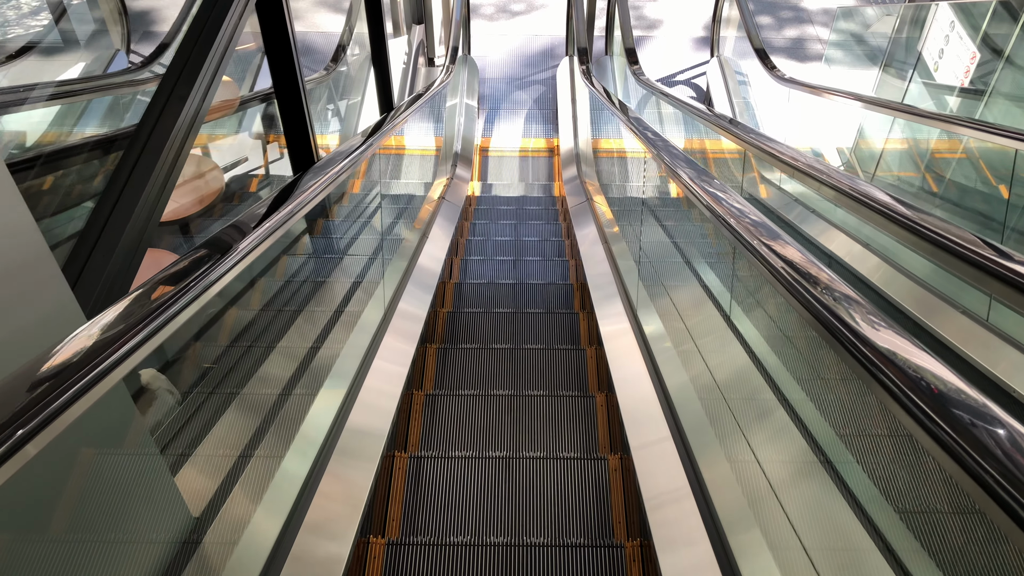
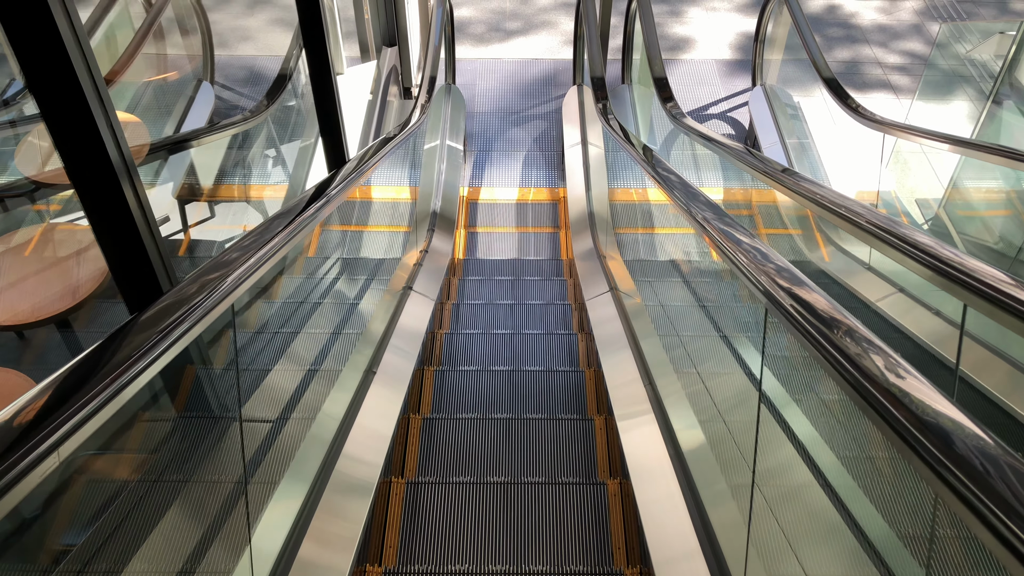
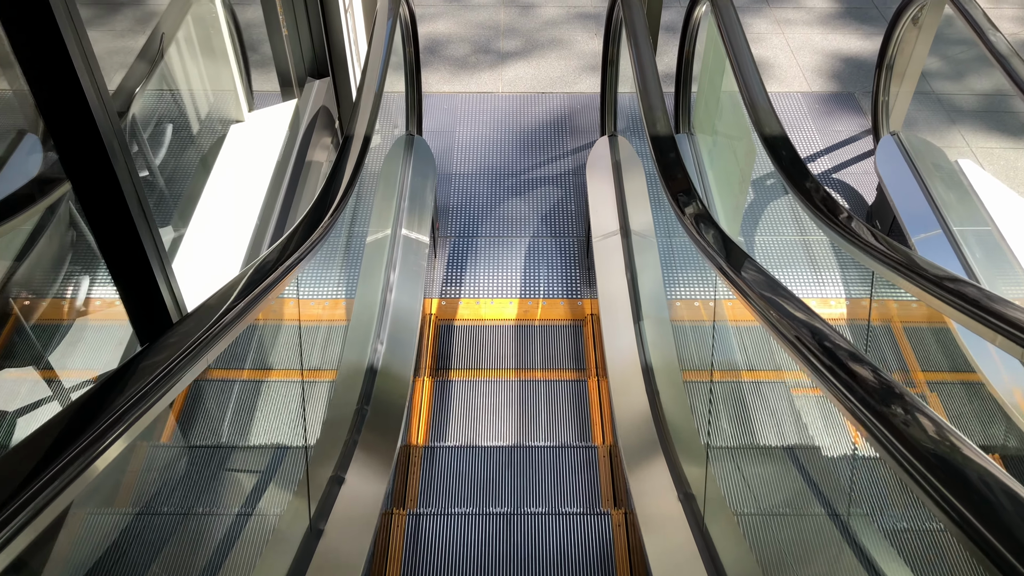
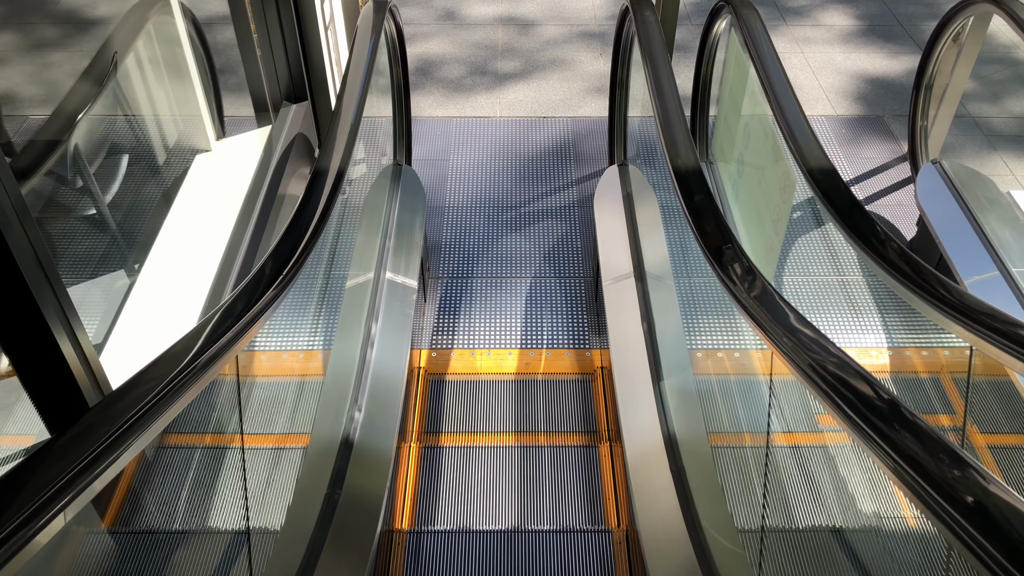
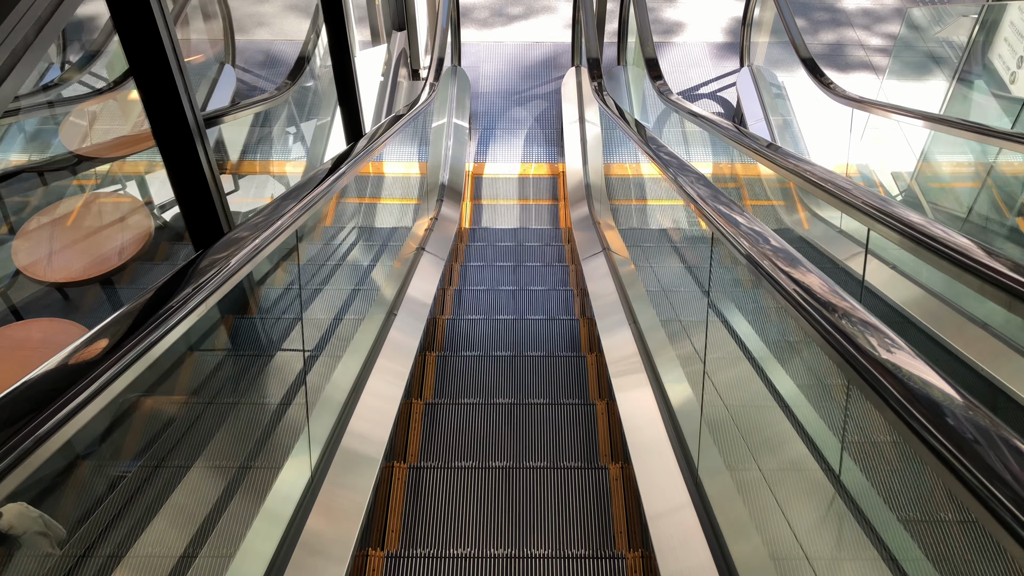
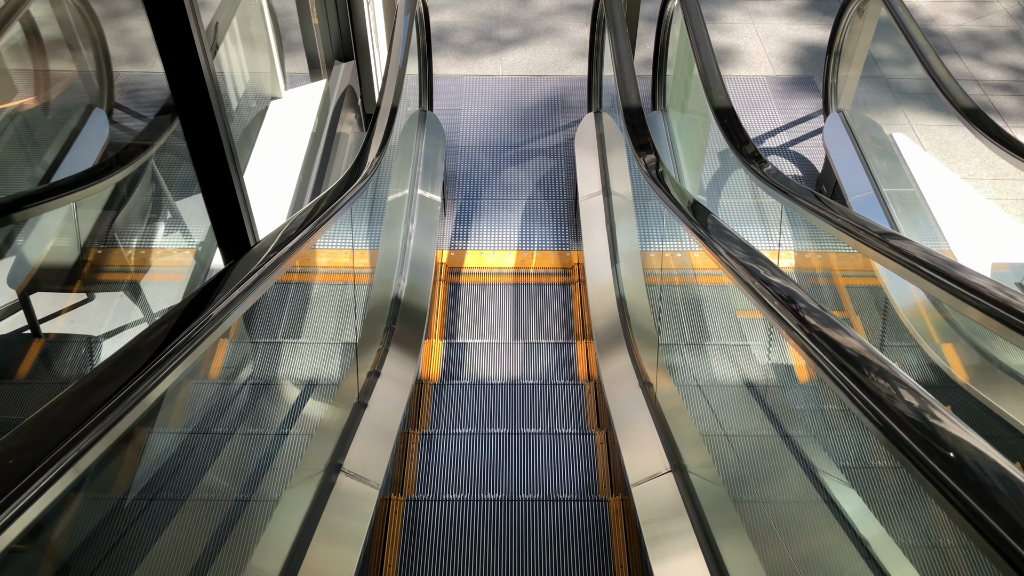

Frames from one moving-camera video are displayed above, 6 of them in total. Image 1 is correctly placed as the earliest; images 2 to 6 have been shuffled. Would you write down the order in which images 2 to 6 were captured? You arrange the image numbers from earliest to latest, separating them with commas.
5, 2, 6, 3, 4
